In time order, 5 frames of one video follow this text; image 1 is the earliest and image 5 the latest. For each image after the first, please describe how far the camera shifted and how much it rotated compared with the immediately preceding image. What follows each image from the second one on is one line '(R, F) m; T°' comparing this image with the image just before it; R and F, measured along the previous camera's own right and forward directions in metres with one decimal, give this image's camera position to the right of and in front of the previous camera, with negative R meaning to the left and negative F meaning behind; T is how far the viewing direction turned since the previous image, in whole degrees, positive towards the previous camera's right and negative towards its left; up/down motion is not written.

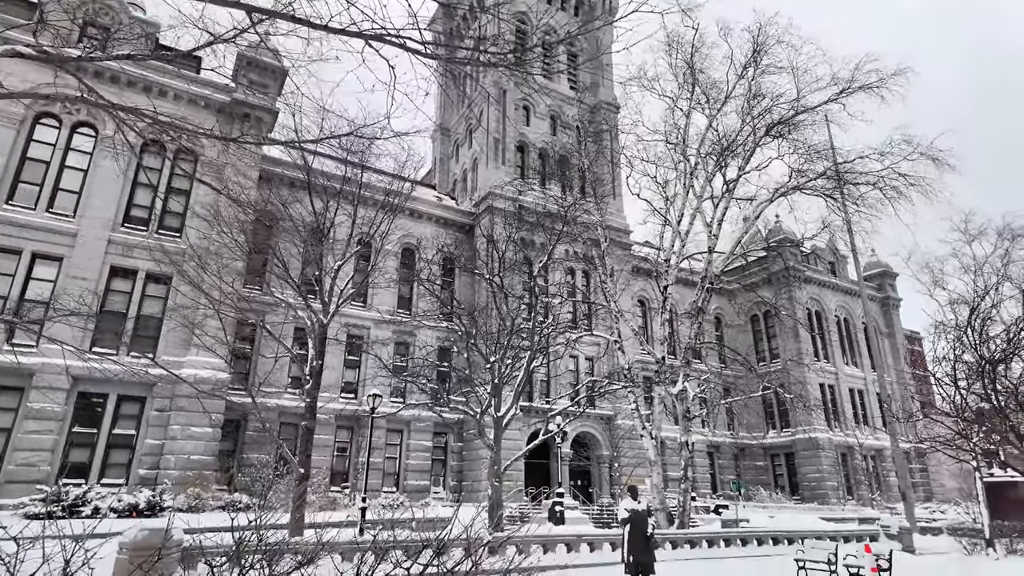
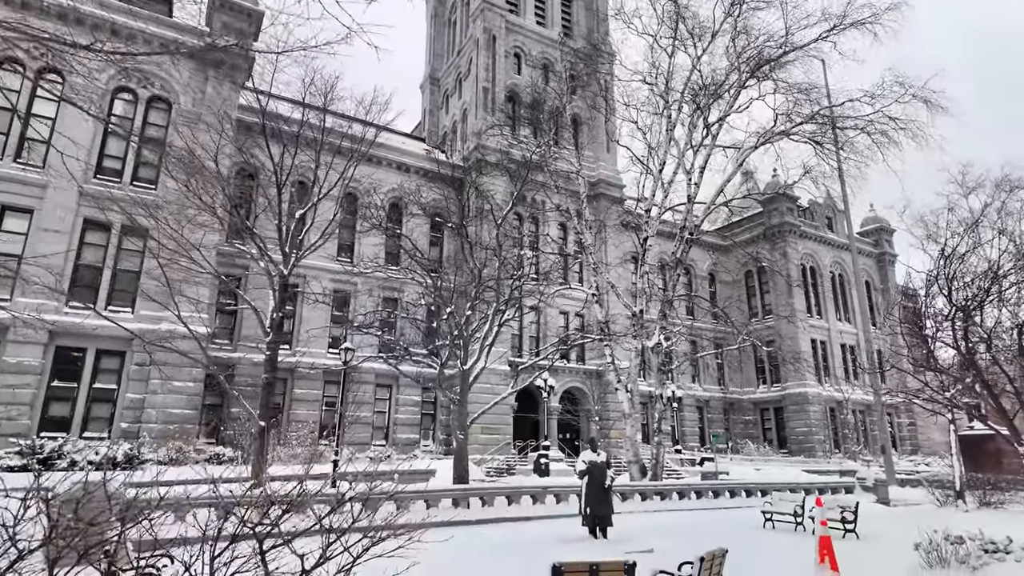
(+0.6, +0.4) m; 0°
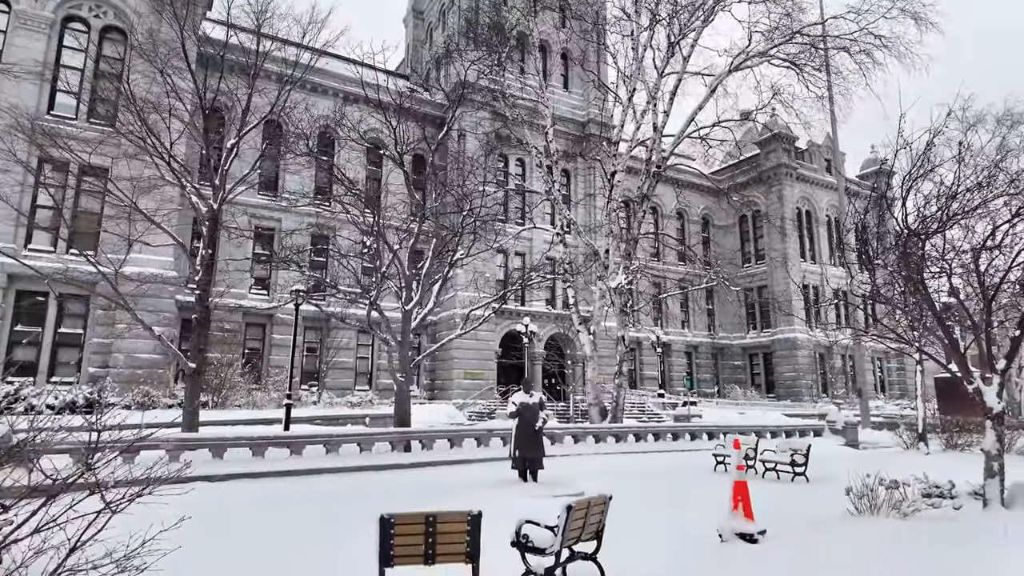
(+0.9, +0.6) m; 0°
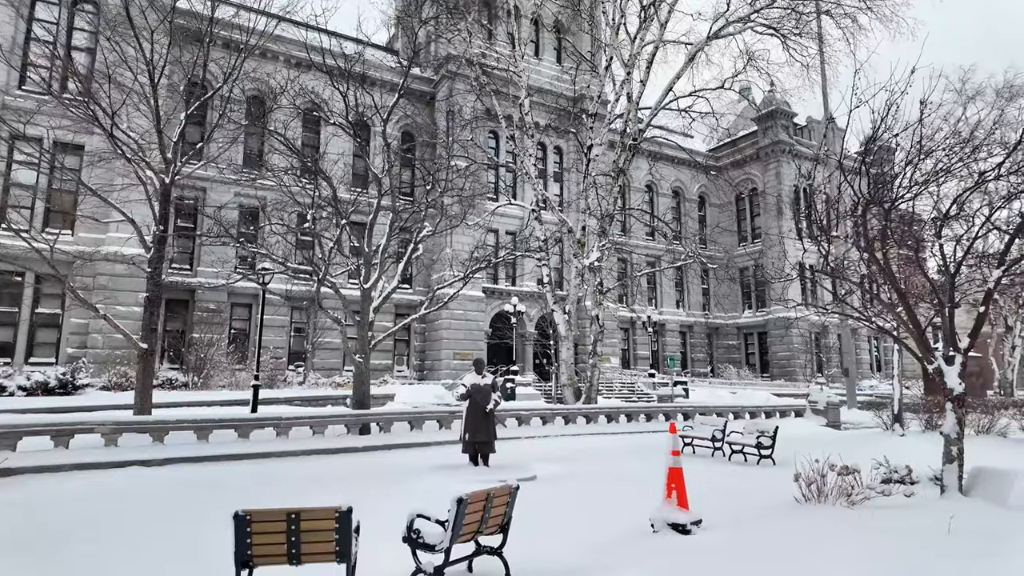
(+0.6, +0.3) m; 0°
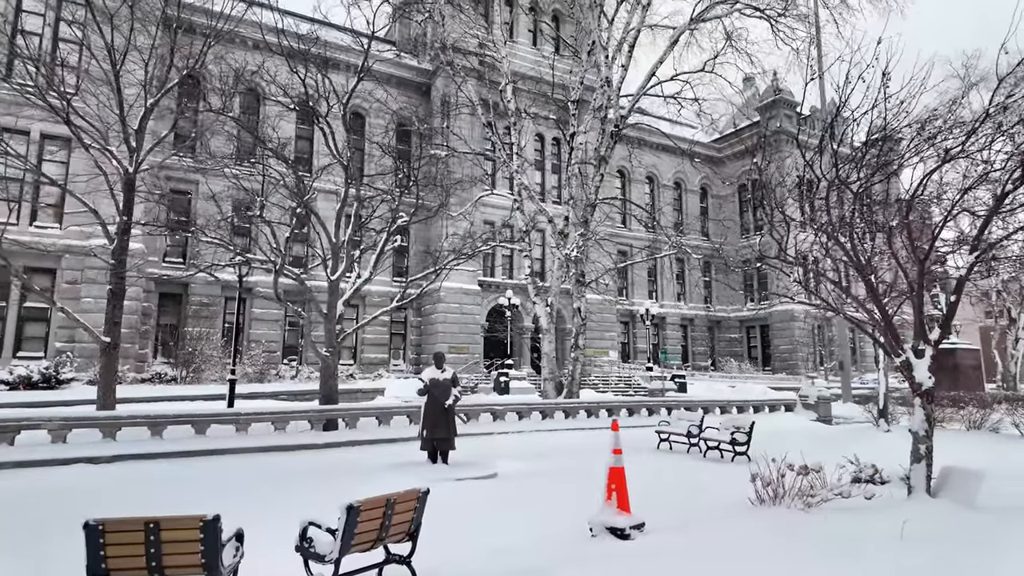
(+0.5, +0.3) m; -1°
